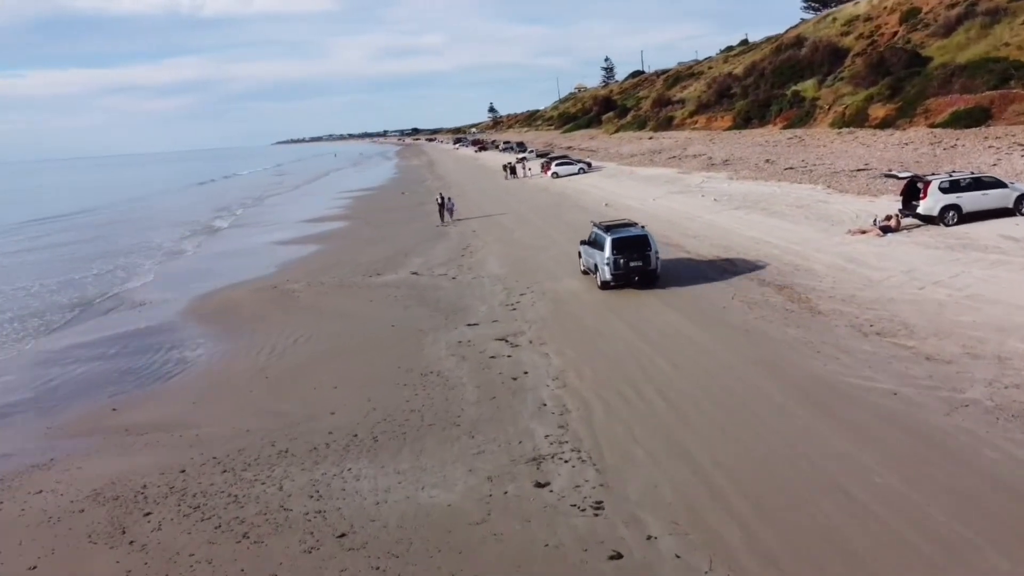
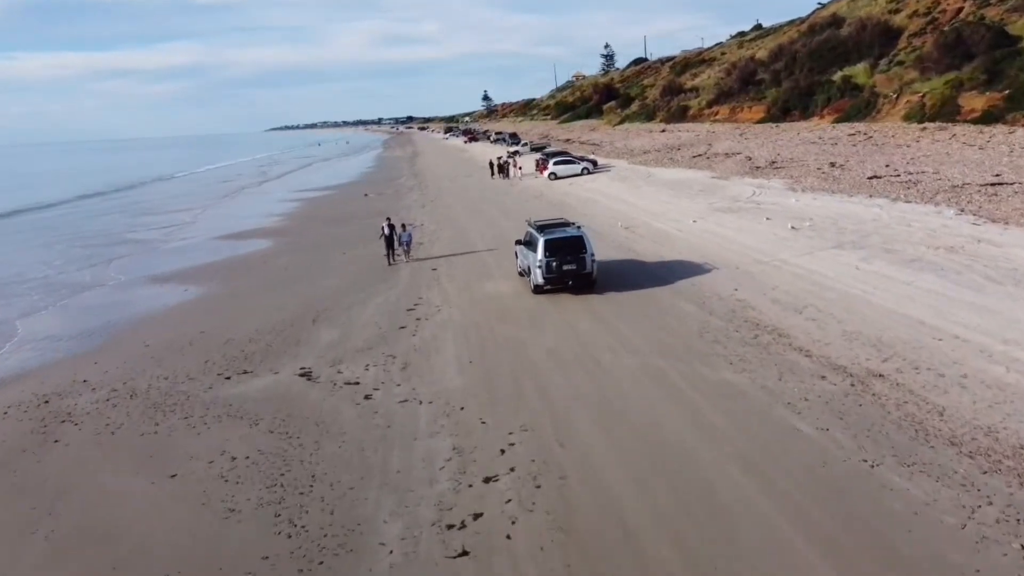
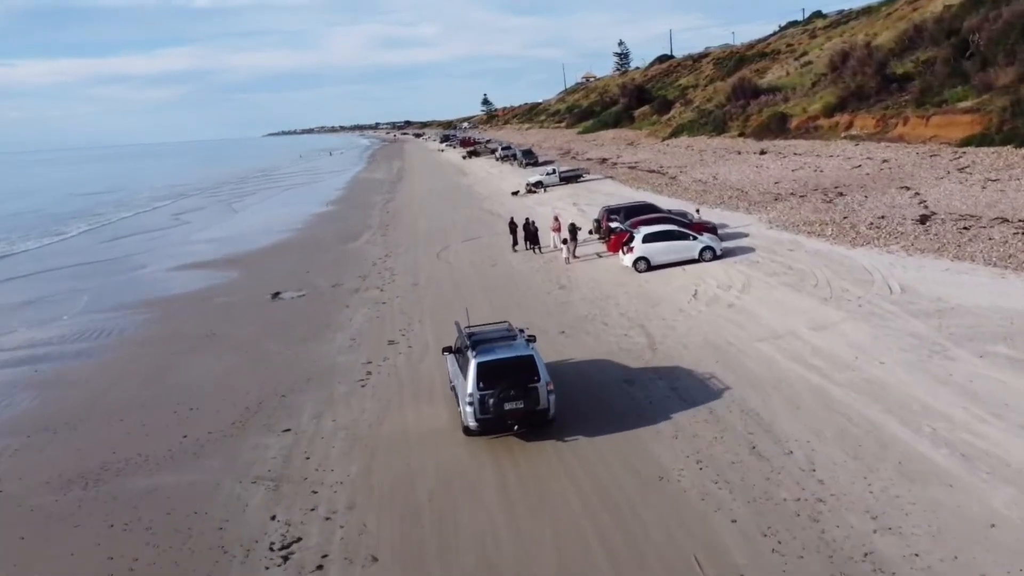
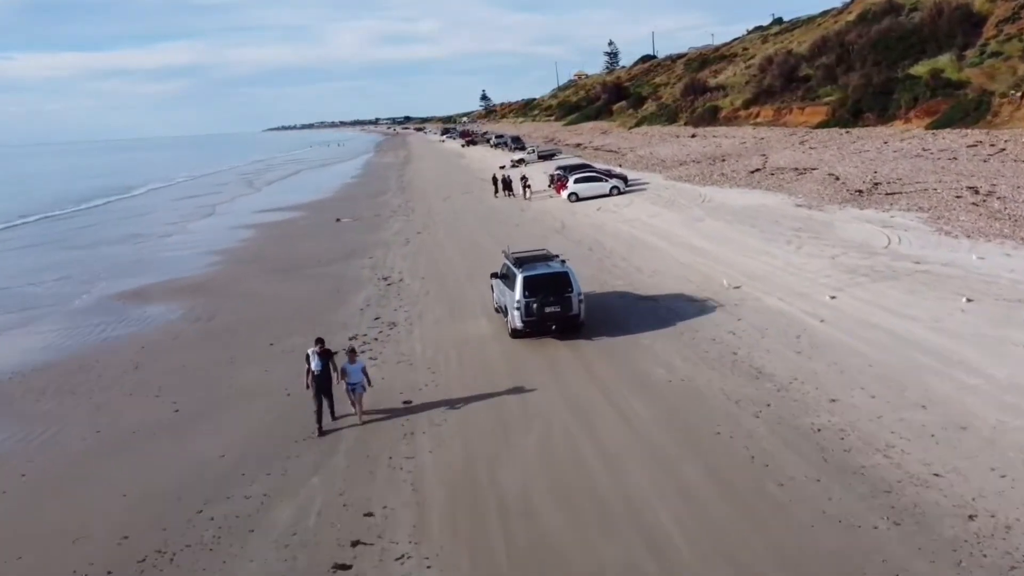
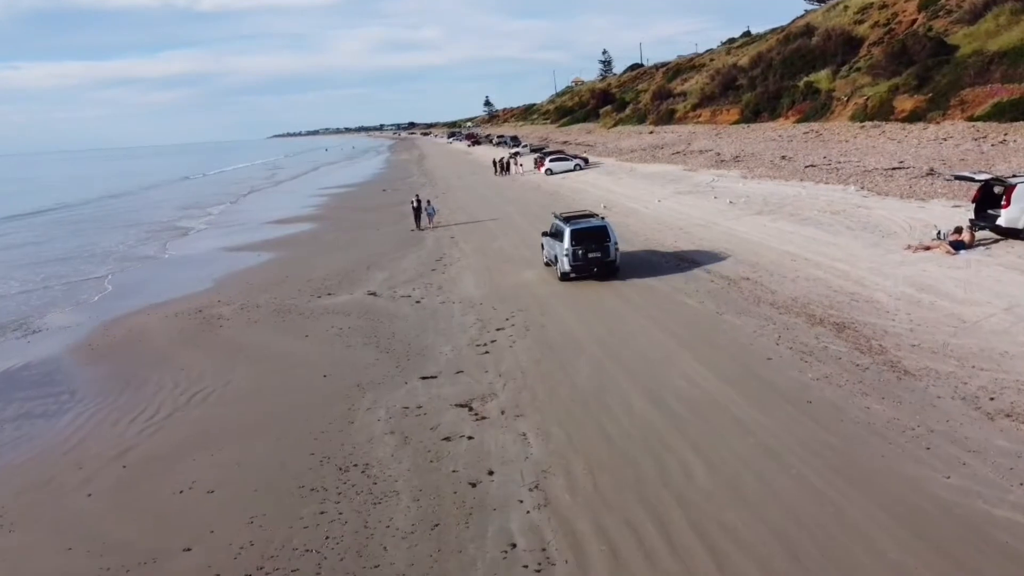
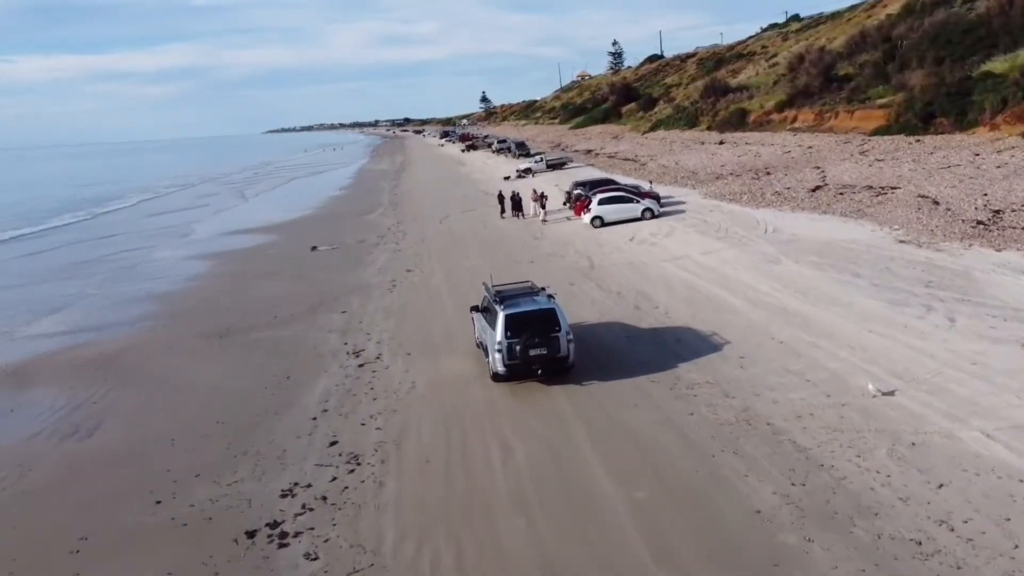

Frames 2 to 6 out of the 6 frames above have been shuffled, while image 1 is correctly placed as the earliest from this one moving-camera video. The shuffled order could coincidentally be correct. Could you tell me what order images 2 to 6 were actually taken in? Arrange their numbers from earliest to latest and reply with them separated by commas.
5, 2, 4, 6, 3
